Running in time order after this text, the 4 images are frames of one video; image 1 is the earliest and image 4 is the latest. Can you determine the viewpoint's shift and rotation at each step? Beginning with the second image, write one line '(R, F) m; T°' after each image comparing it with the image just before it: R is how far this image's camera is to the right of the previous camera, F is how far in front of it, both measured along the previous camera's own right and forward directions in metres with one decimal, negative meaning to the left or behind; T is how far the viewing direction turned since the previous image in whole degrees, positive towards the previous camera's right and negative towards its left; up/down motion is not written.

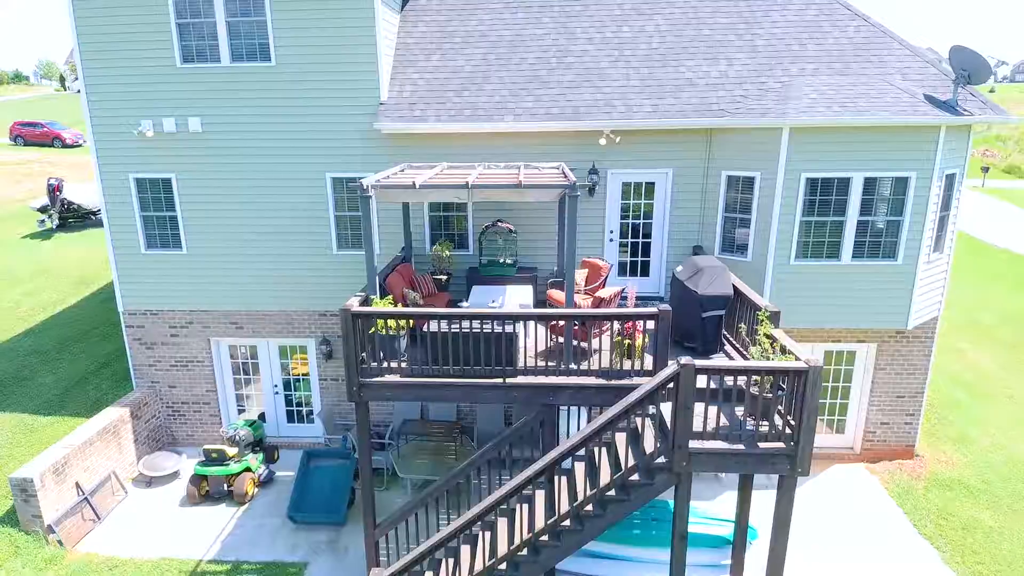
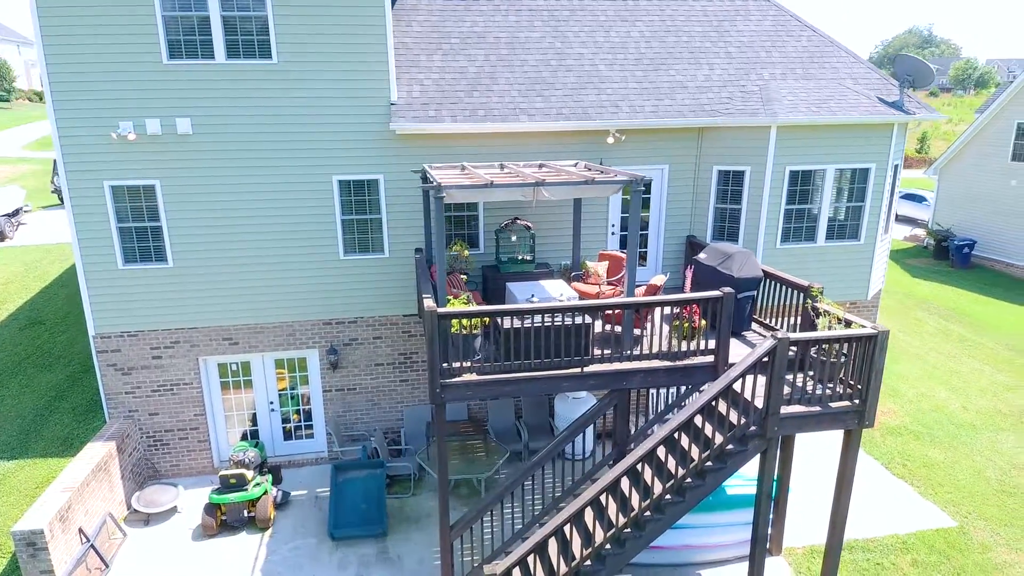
(-2.4, 0.0) m; +12°
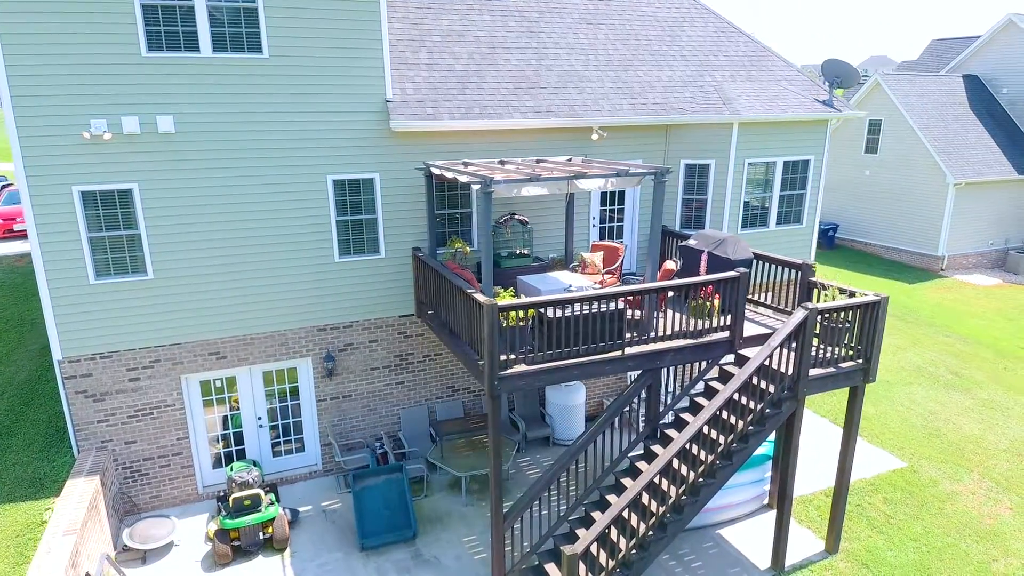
(-2.0, 0.0) m; +11°
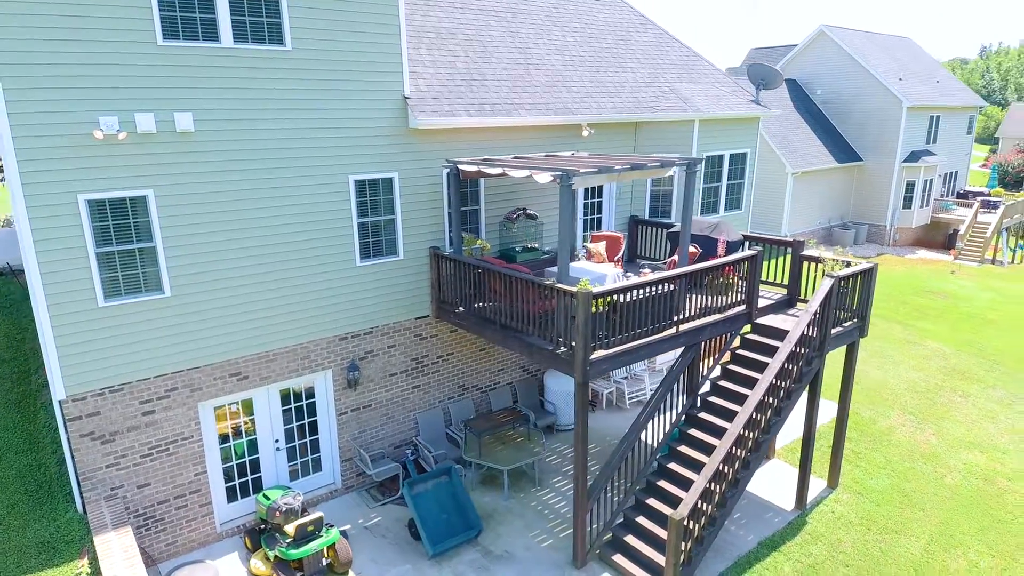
(-2.9, +0.2) m; +15°
